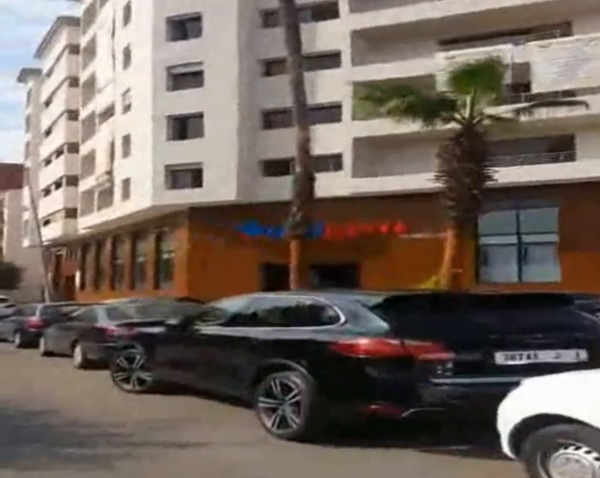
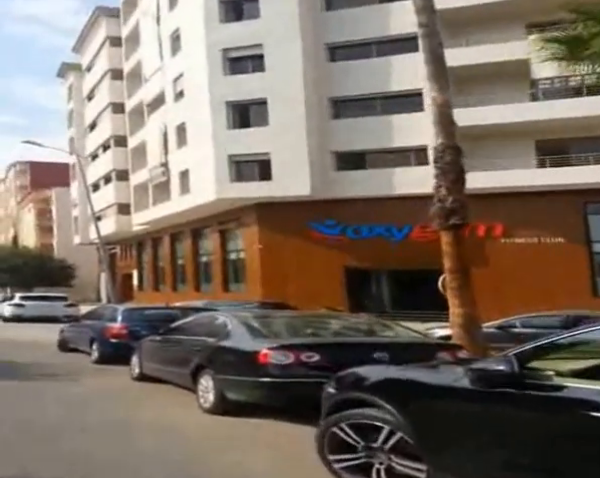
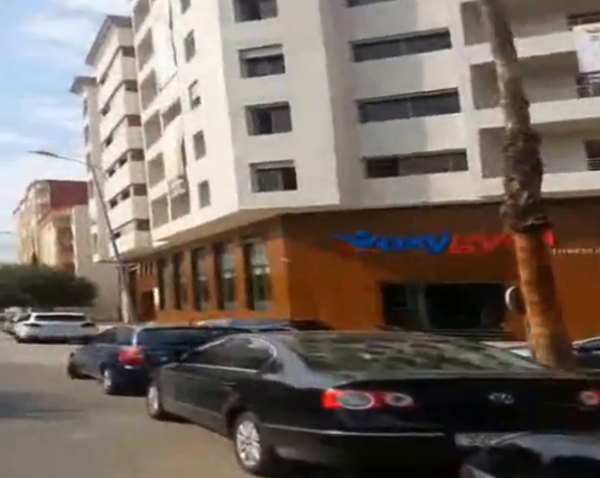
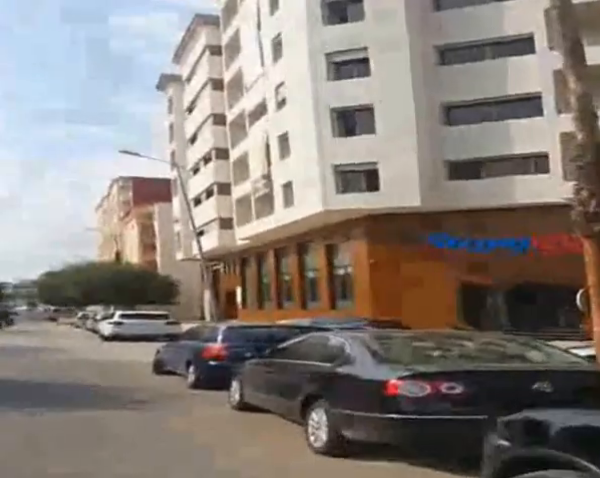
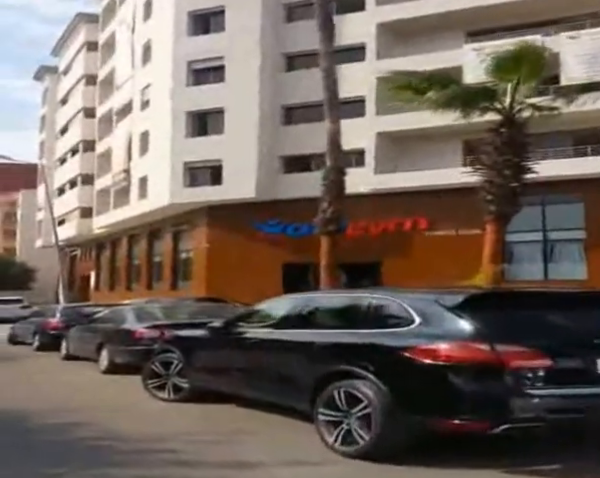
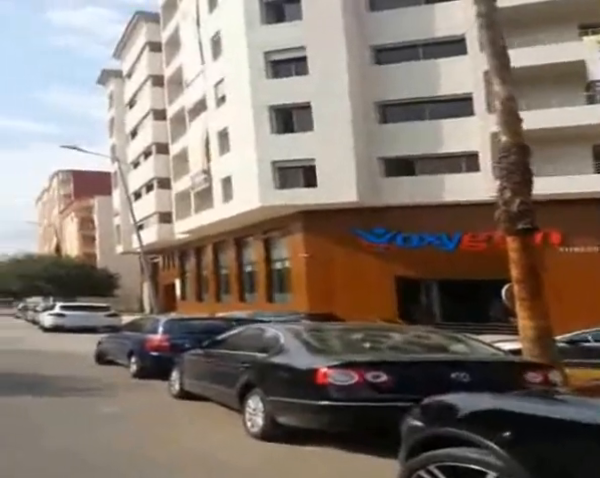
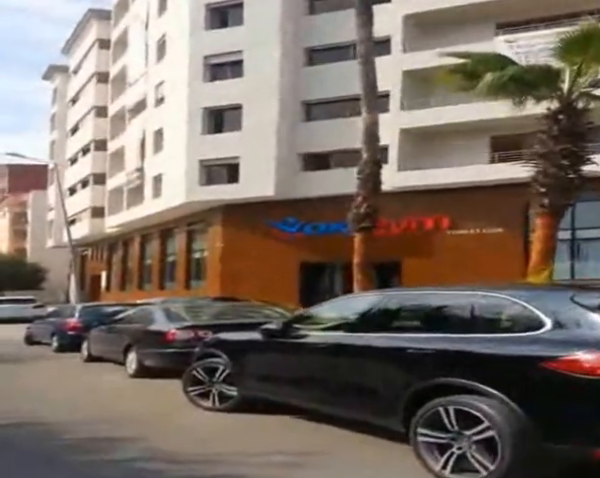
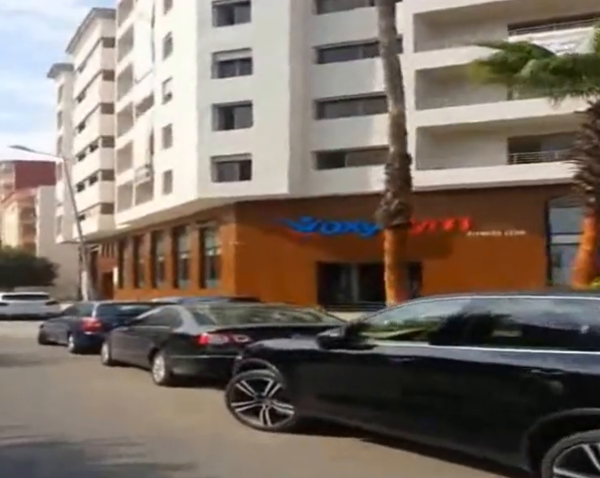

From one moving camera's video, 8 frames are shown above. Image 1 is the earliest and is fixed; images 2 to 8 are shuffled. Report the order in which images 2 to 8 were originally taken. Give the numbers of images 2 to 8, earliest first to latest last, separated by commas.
5, 7, 8, 2, 6, 4, 3
